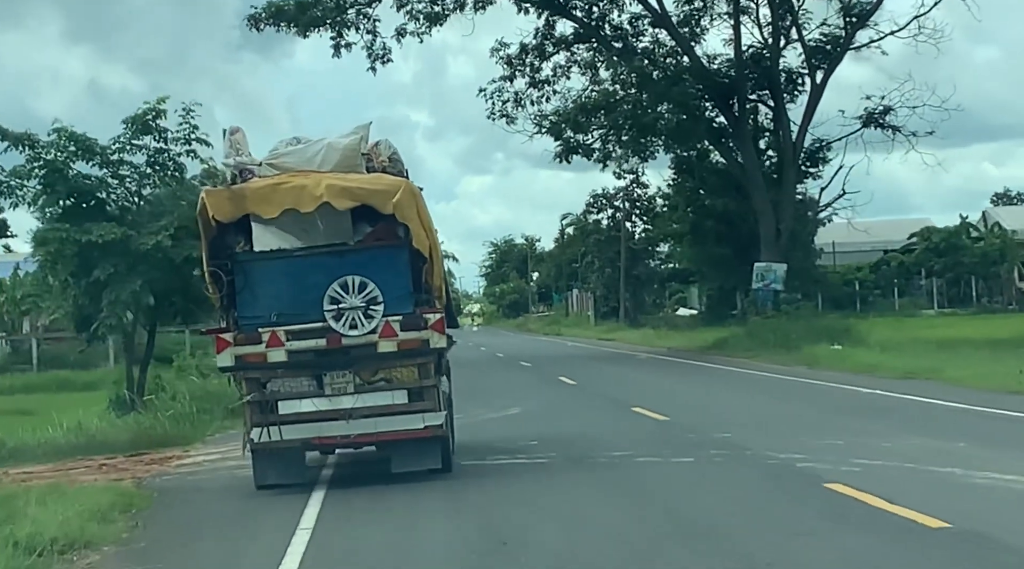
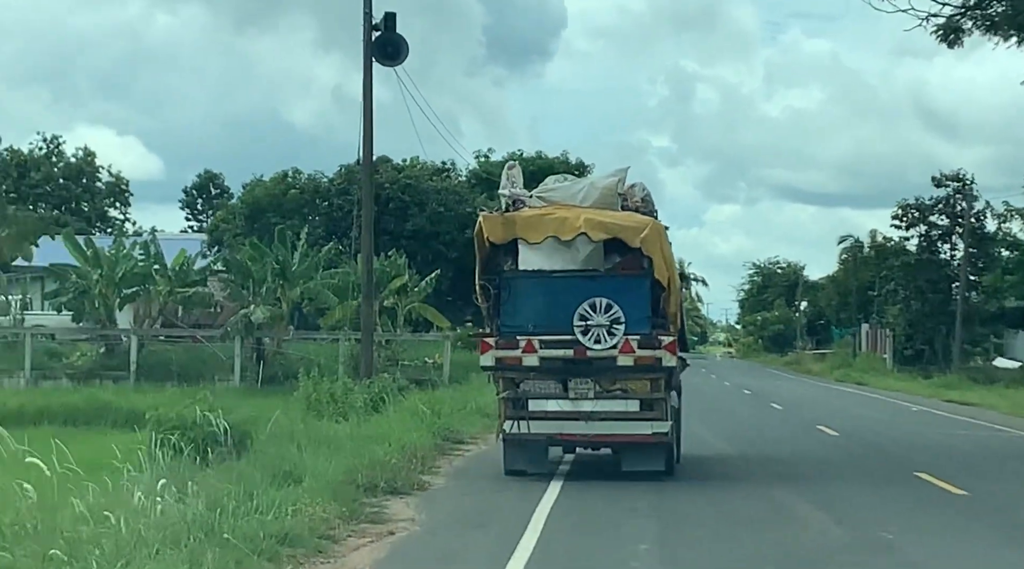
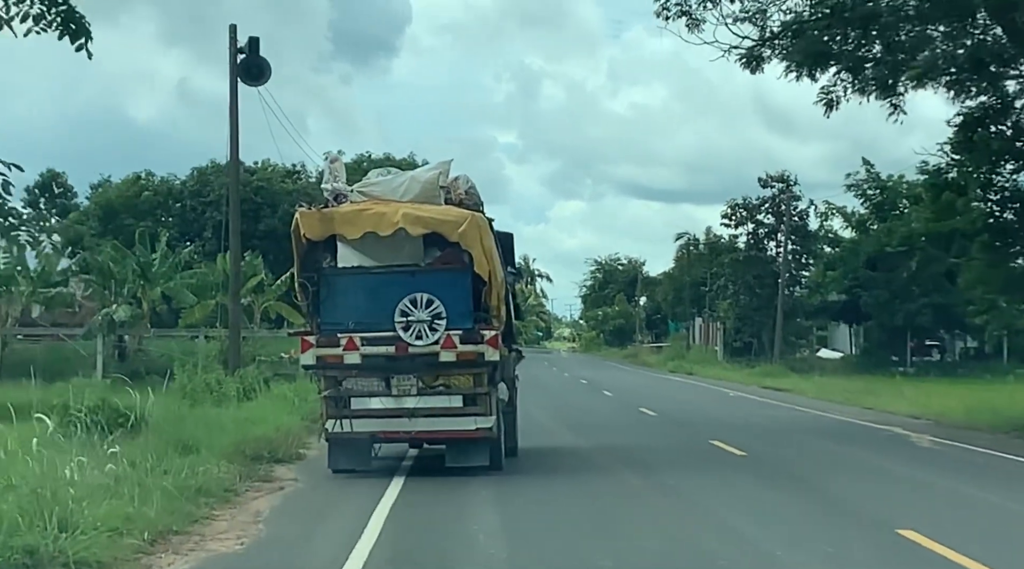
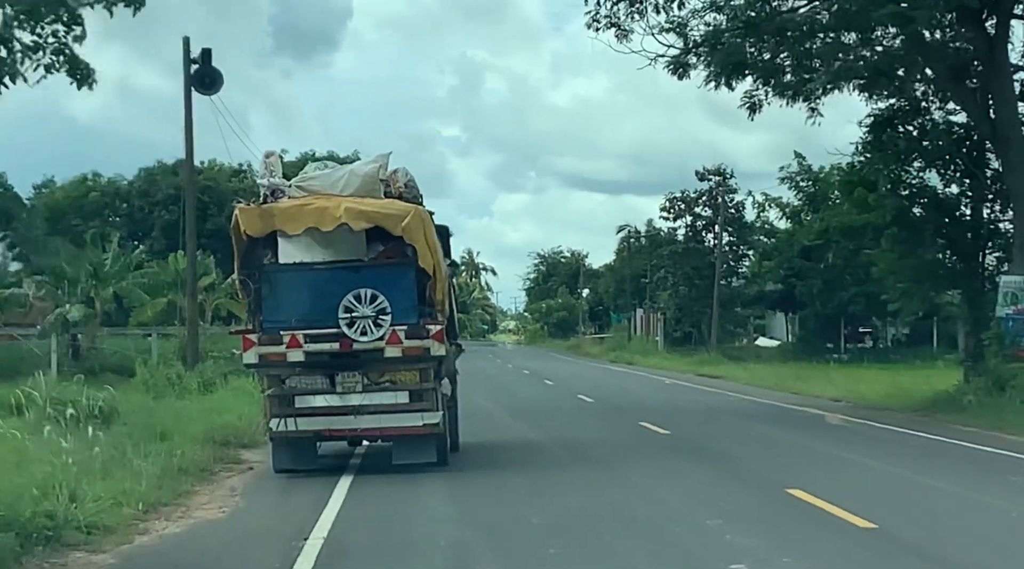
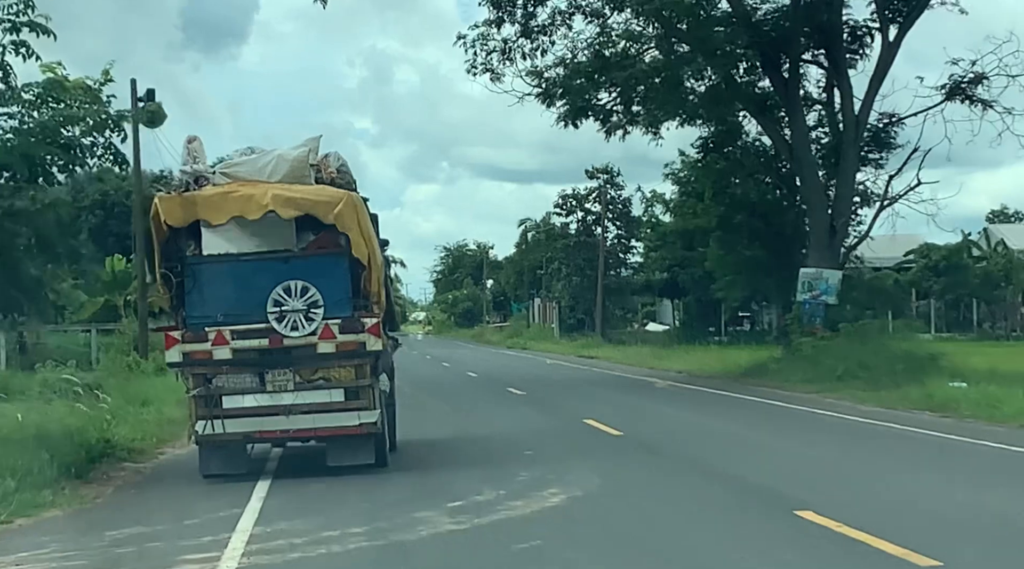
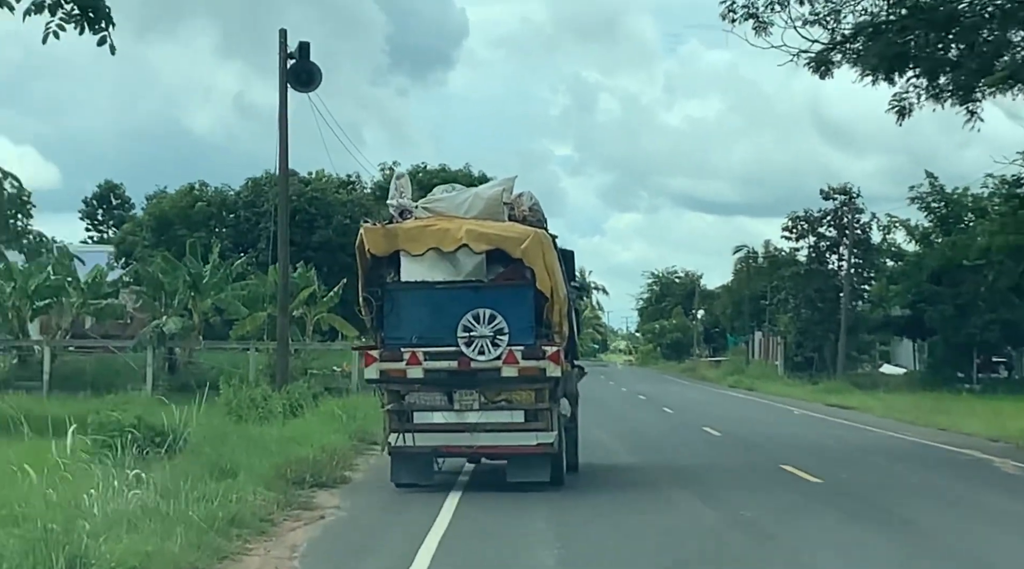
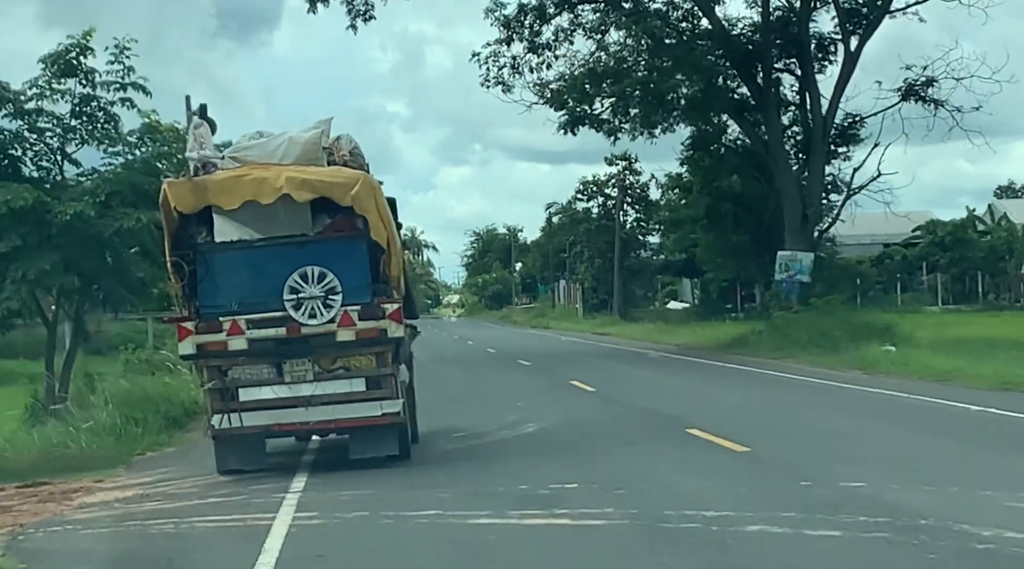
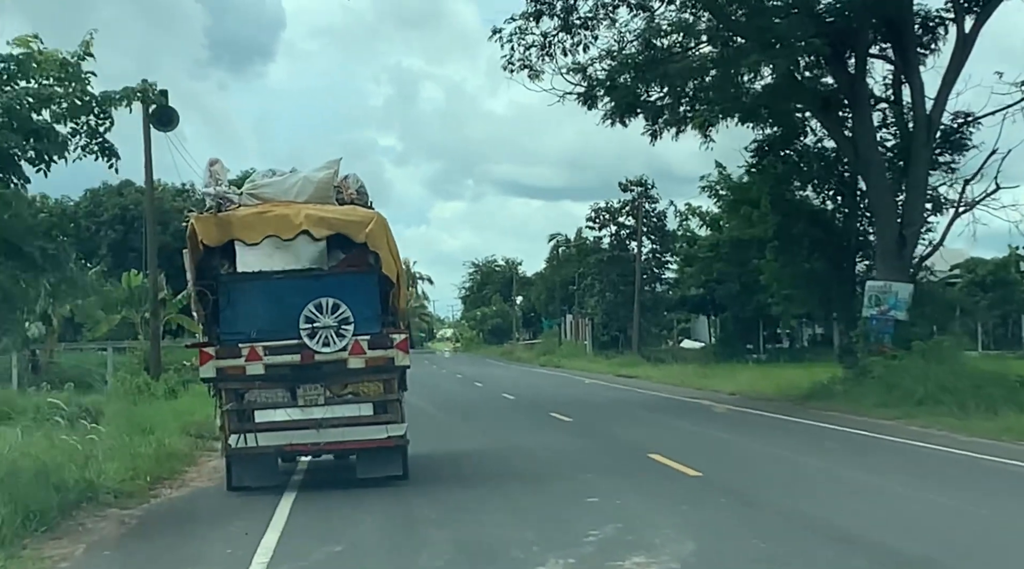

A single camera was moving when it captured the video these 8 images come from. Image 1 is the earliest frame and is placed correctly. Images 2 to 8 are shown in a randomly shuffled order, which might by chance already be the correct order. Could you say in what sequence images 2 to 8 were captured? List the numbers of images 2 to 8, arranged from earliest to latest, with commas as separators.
7, 5, 8, 4, 3, 6, 2
